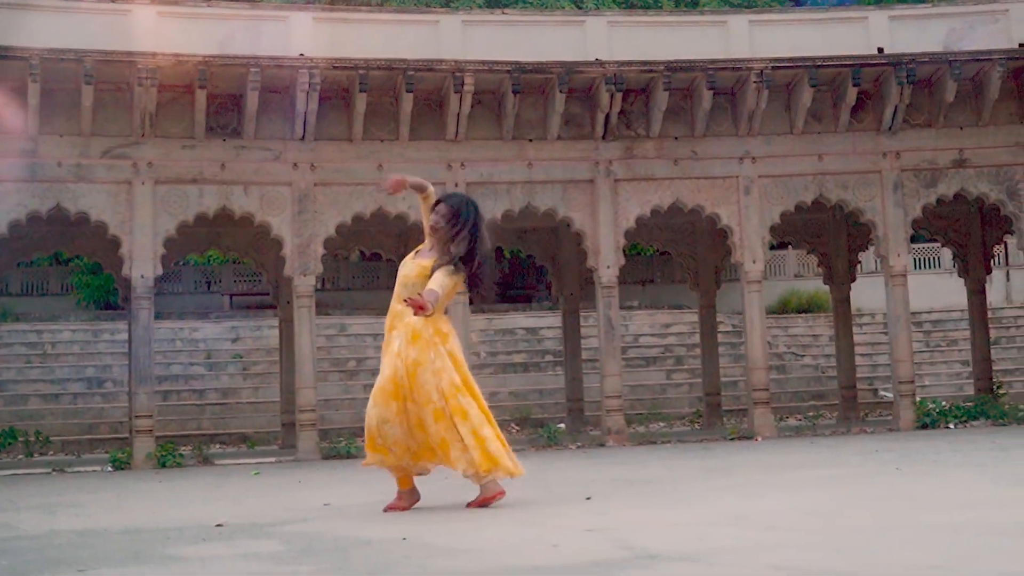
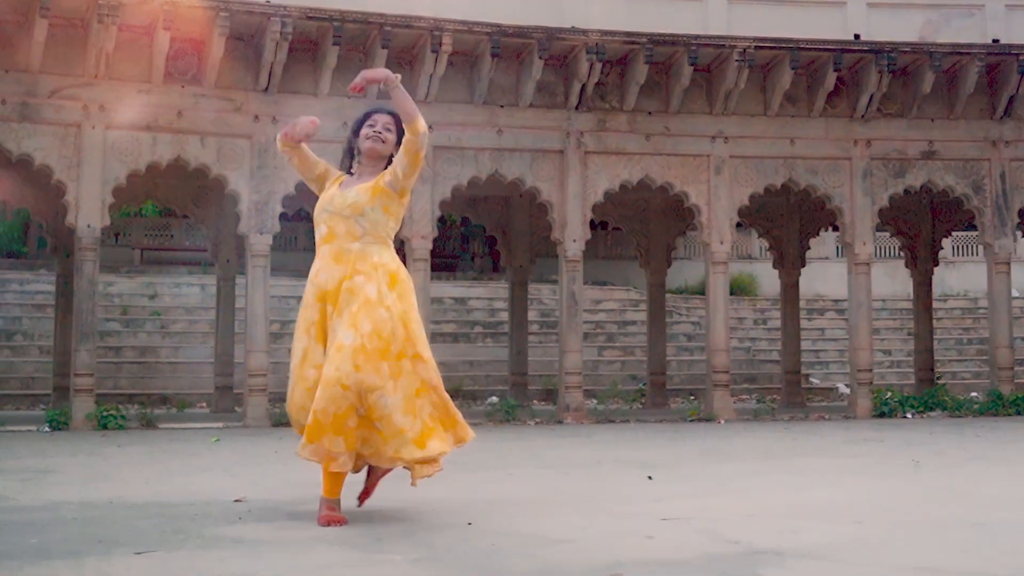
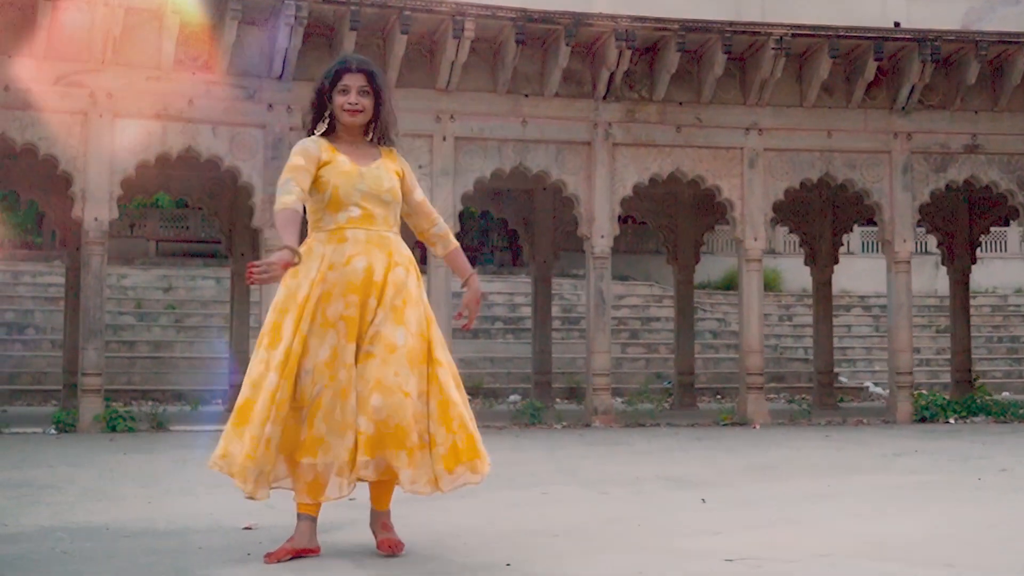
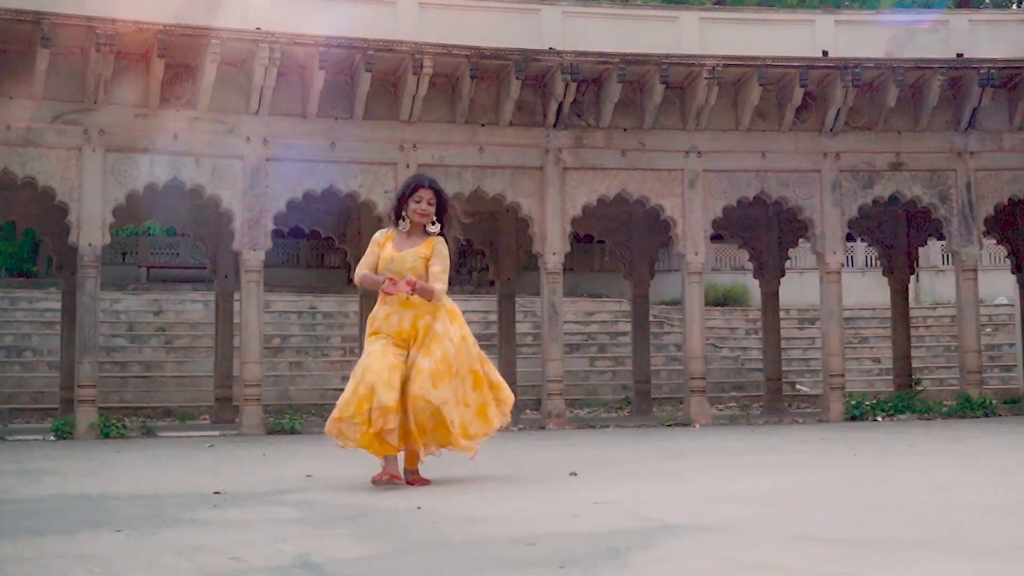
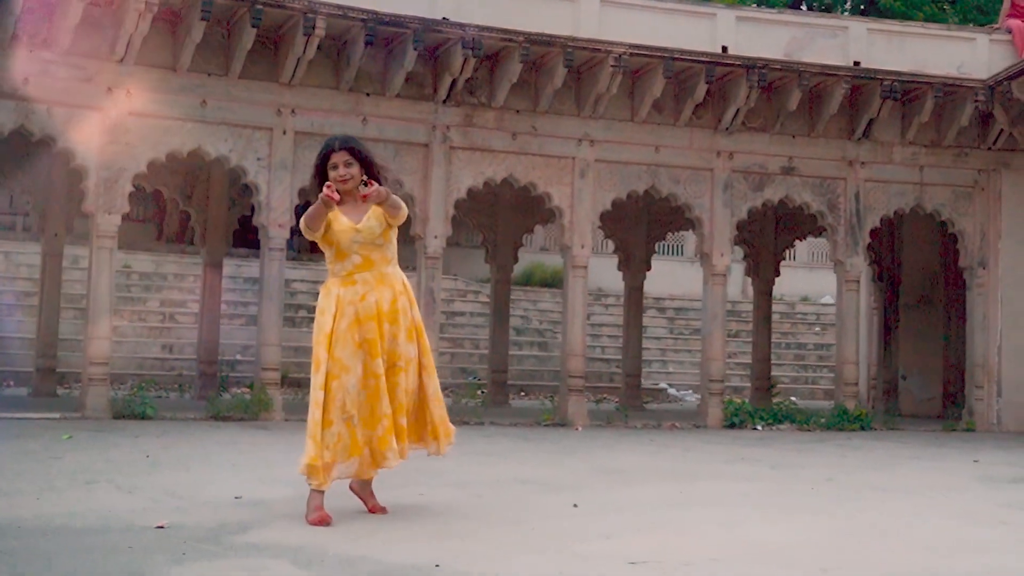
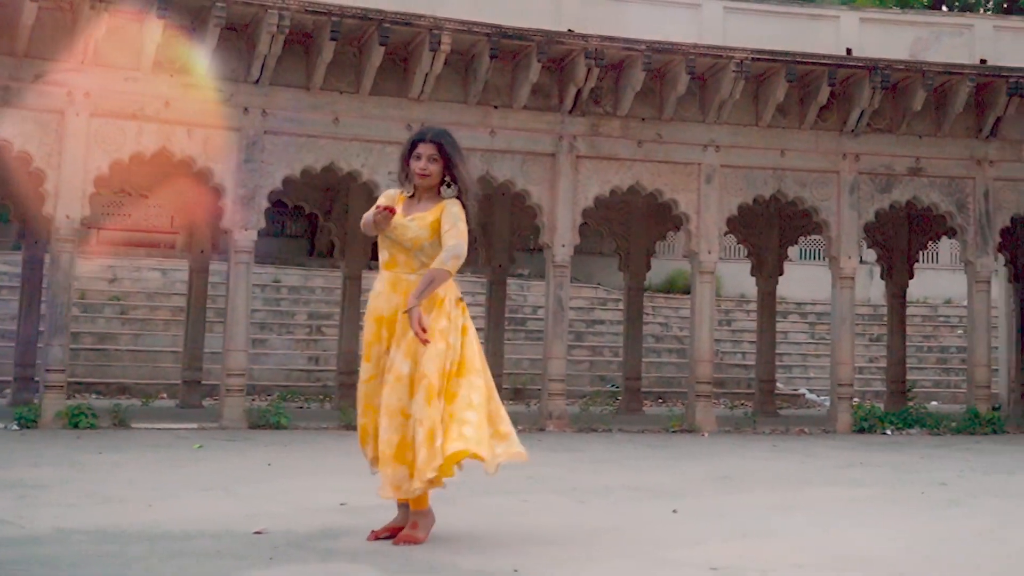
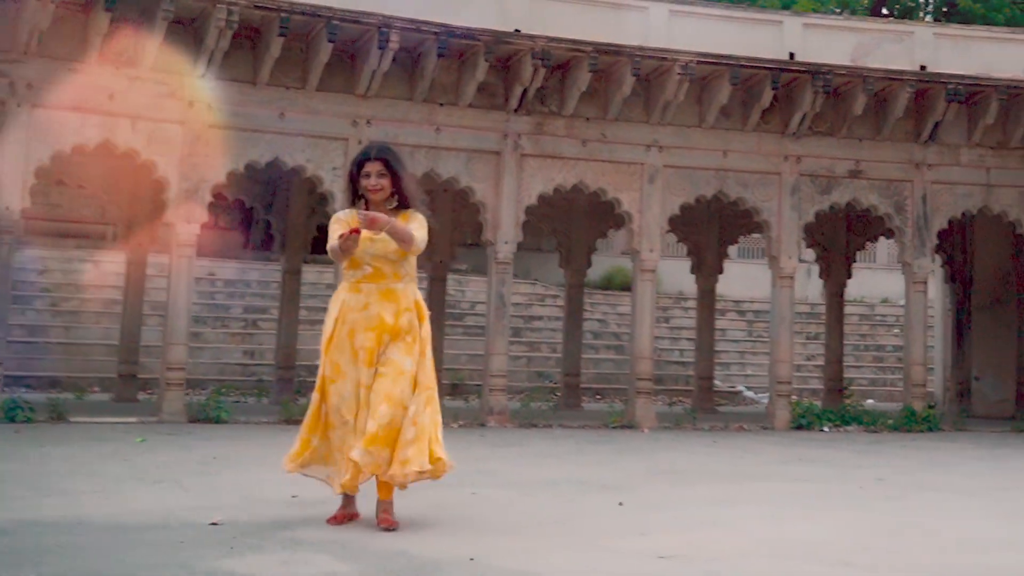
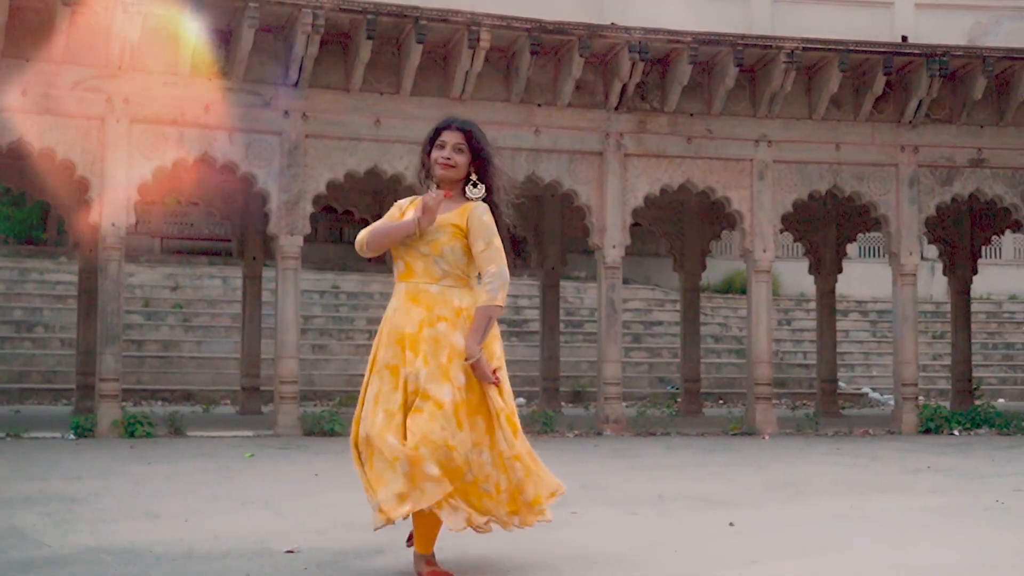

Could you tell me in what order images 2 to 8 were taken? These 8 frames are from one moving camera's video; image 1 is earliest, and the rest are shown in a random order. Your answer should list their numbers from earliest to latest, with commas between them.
4, 2, 3, 8, 6, 7, 5
